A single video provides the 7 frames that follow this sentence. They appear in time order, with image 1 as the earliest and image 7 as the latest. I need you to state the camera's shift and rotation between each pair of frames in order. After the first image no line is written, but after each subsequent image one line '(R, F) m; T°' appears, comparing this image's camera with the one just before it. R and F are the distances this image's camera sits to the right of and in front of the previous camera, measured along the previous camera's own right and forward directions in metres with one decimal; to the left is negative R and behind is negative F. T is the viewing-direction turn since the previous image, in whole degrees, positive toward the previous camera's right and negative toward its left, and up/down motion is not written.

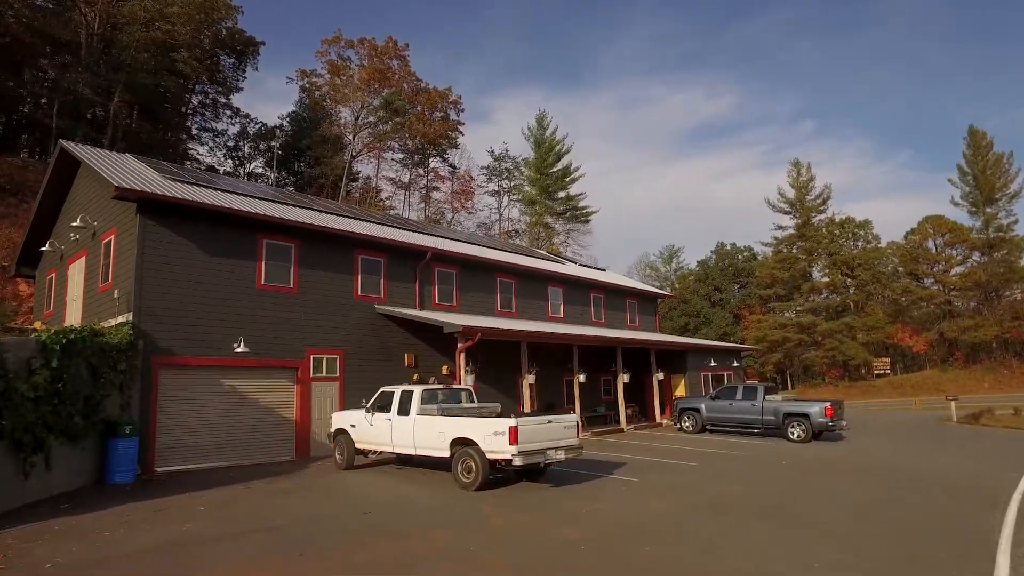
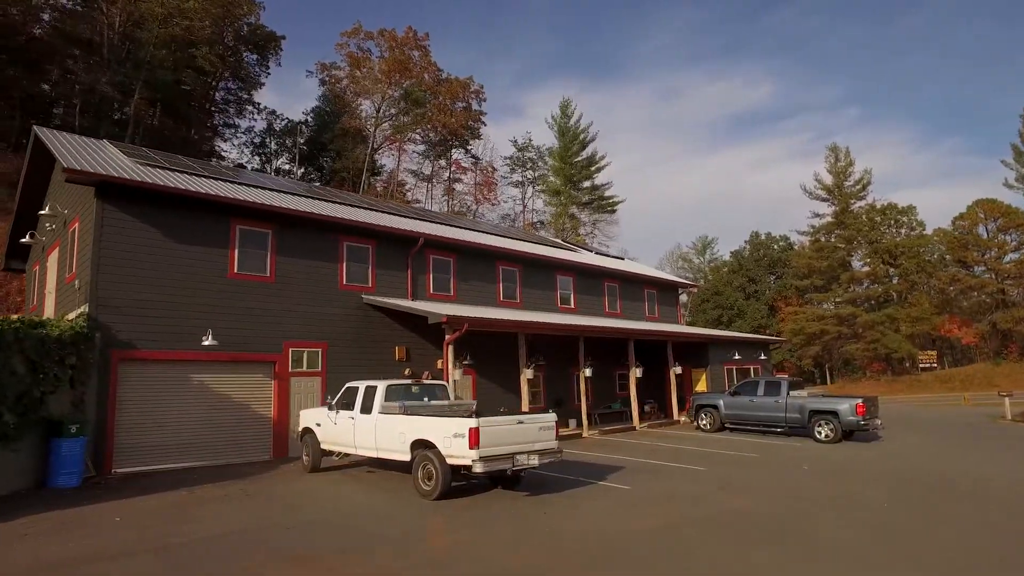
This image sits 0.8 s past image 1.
(+1.0, +1.2) m; -3°
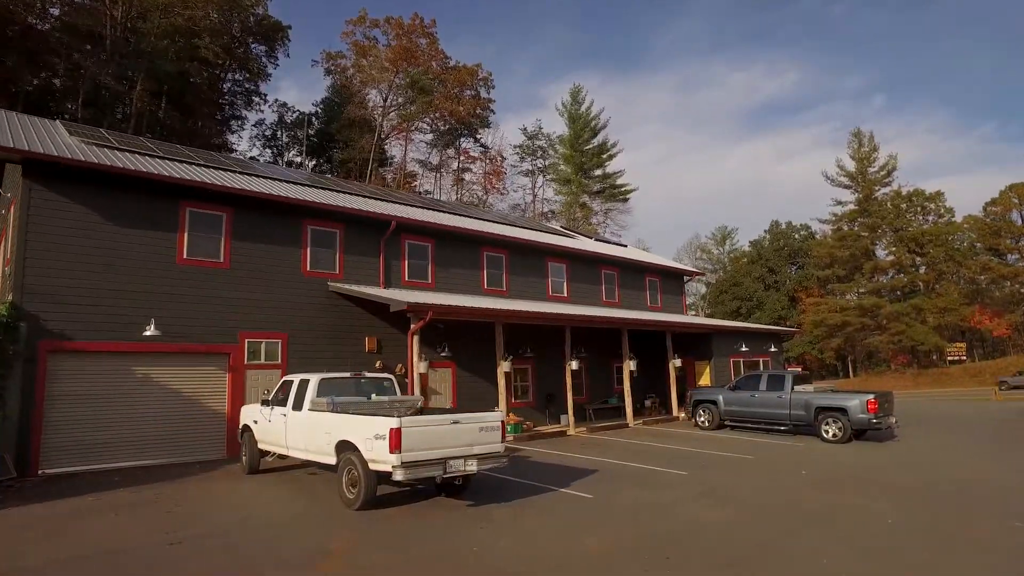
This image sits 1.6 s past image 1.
(+1.0, +1.1) m; -2°
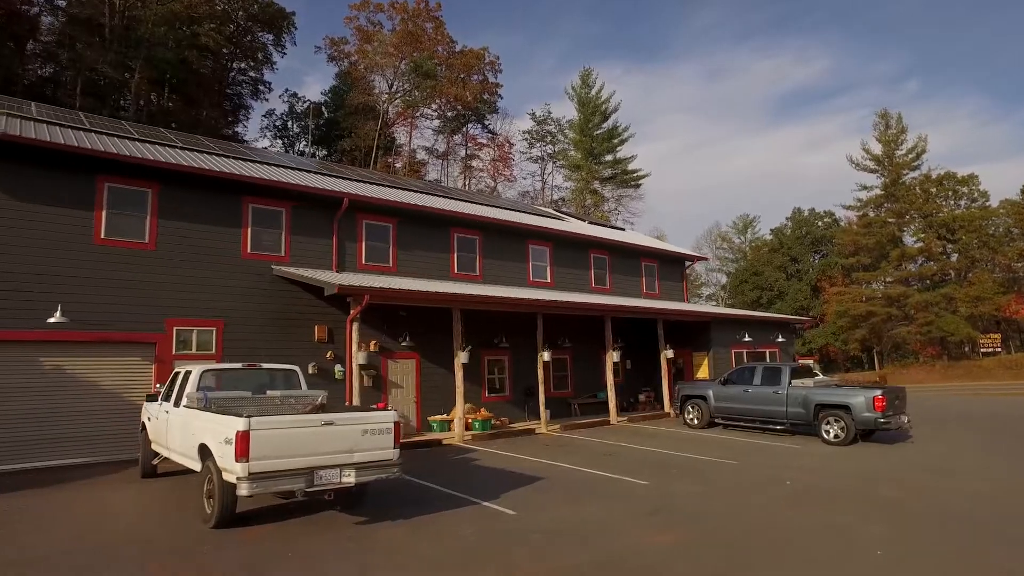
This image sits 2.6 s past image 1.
(+1.3, +1.4) m; -2°
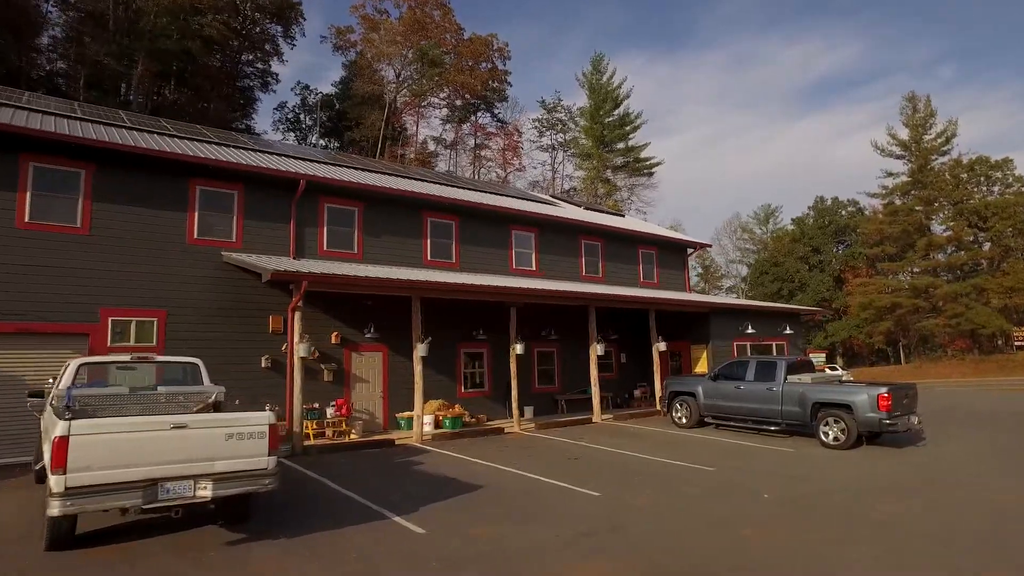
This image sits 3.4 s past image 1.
(+1.1, +1.1) m; -2°
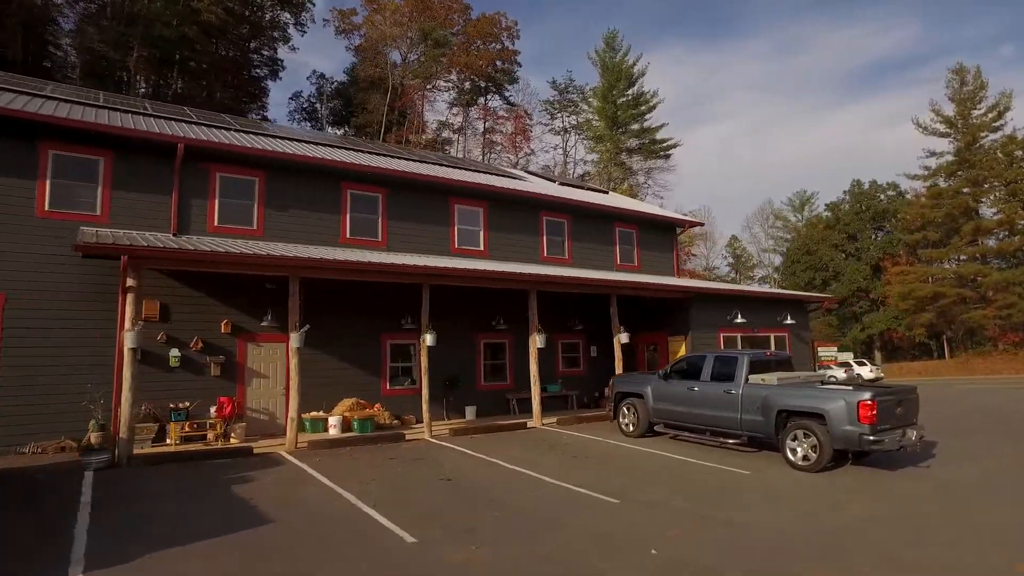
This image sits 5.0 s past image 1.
(+2.2, +2.2) m; -3°
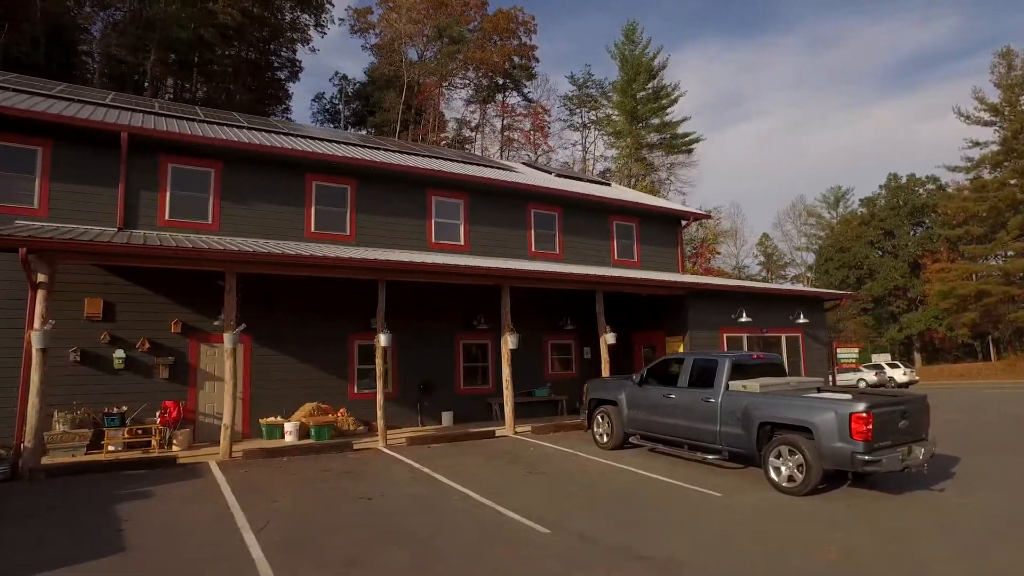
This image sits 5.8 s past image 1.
(+1.1, +1.0) m; -3°
